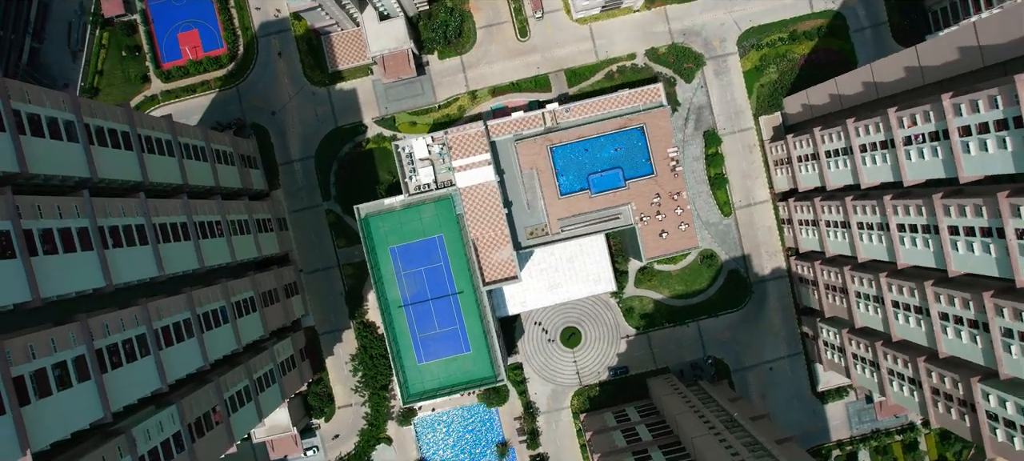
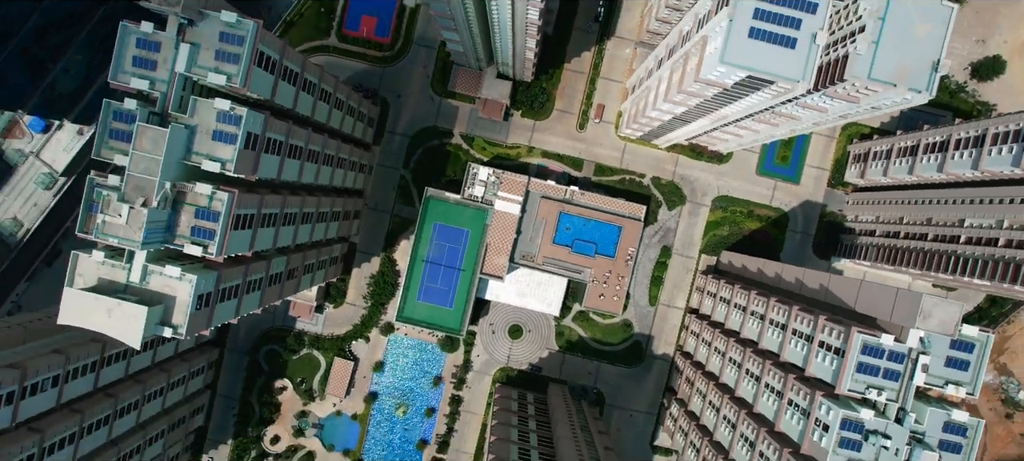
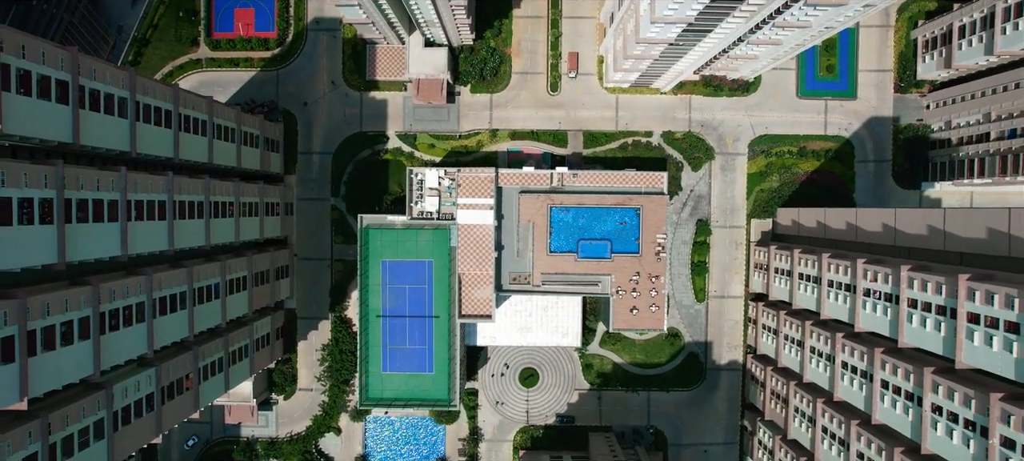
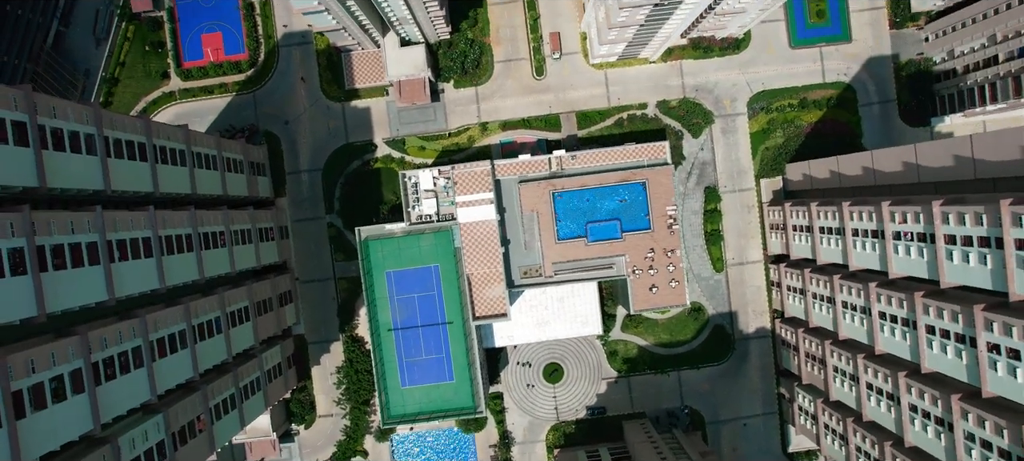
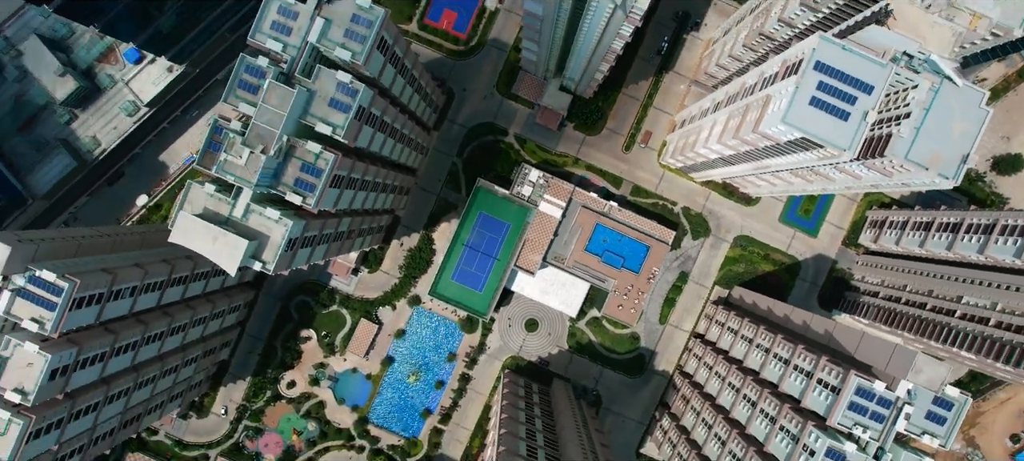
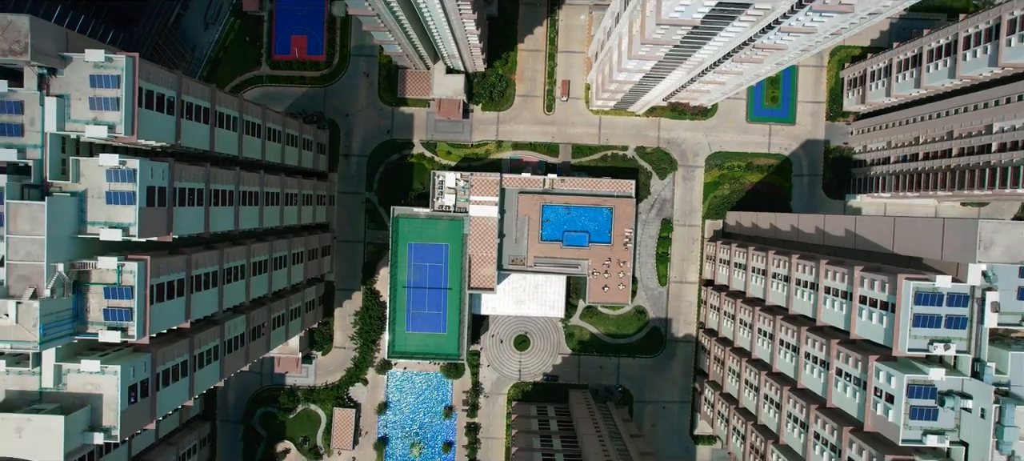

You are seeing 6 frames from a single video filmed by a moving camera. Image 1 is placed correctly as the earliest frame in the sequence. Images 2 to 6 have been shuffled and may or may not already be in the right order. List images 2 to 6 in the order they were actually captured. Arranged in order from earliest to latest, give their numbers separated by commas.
4, 3, 6, 2, 5
